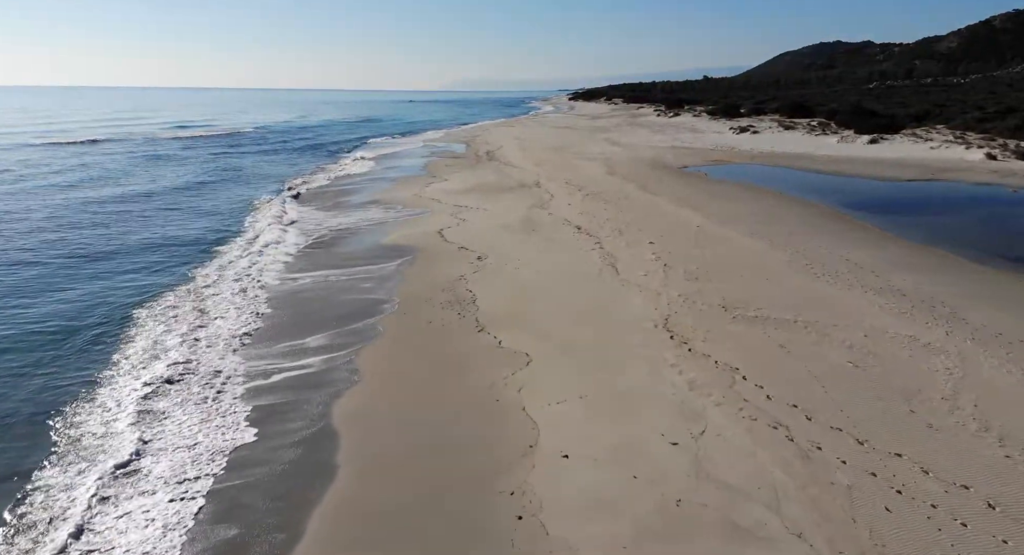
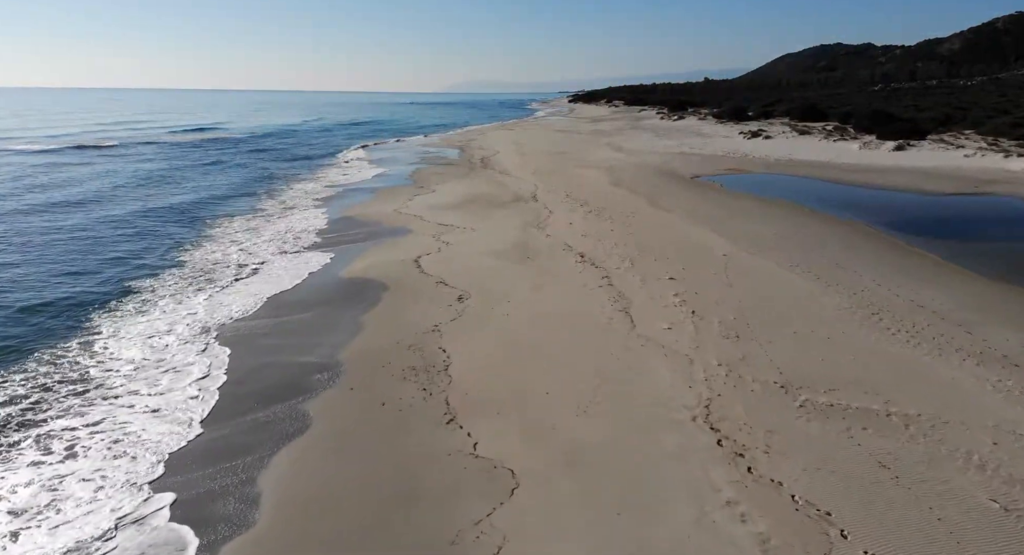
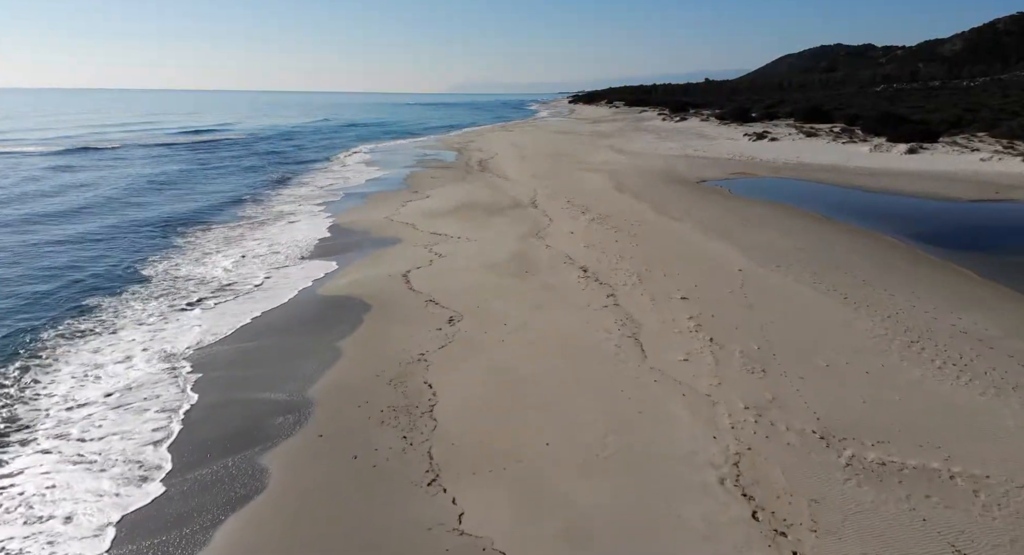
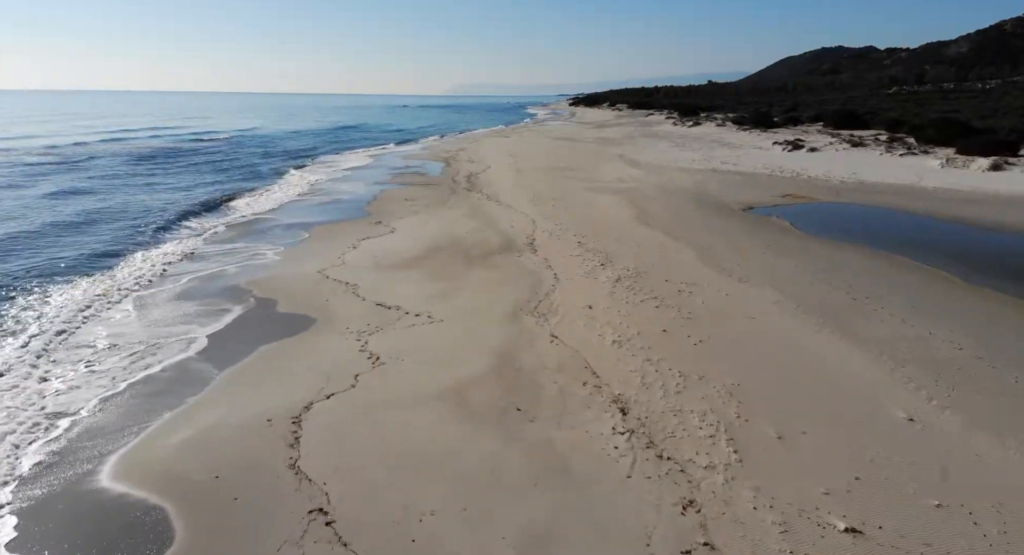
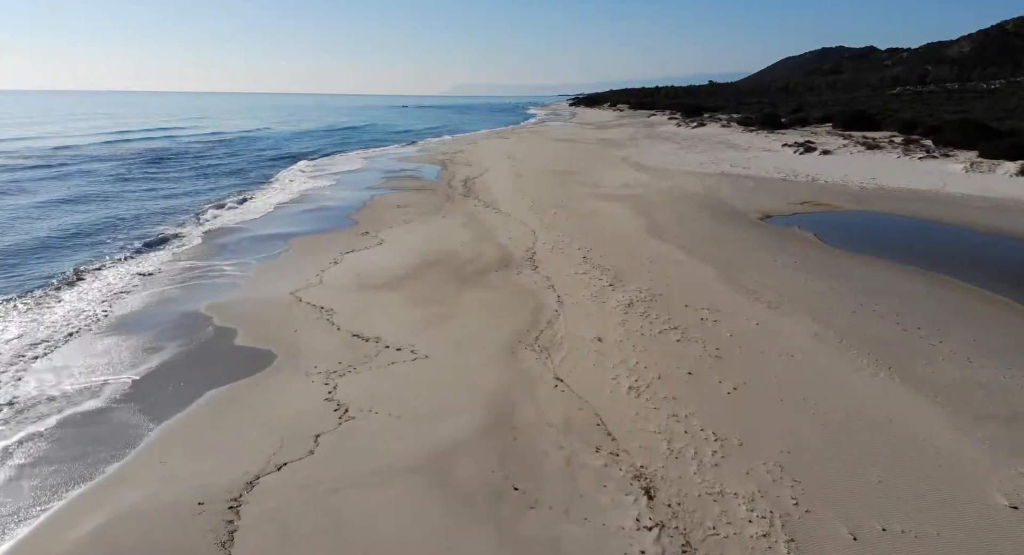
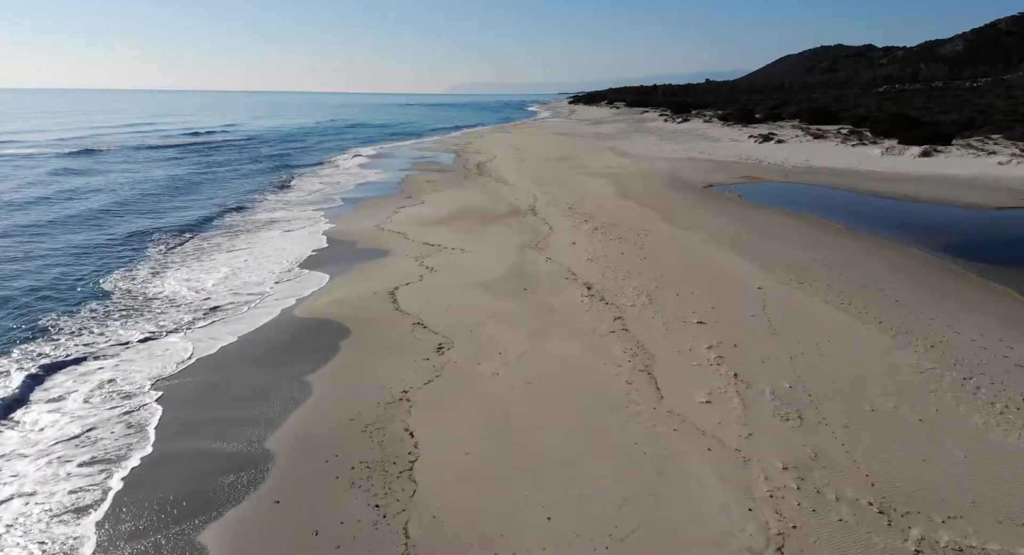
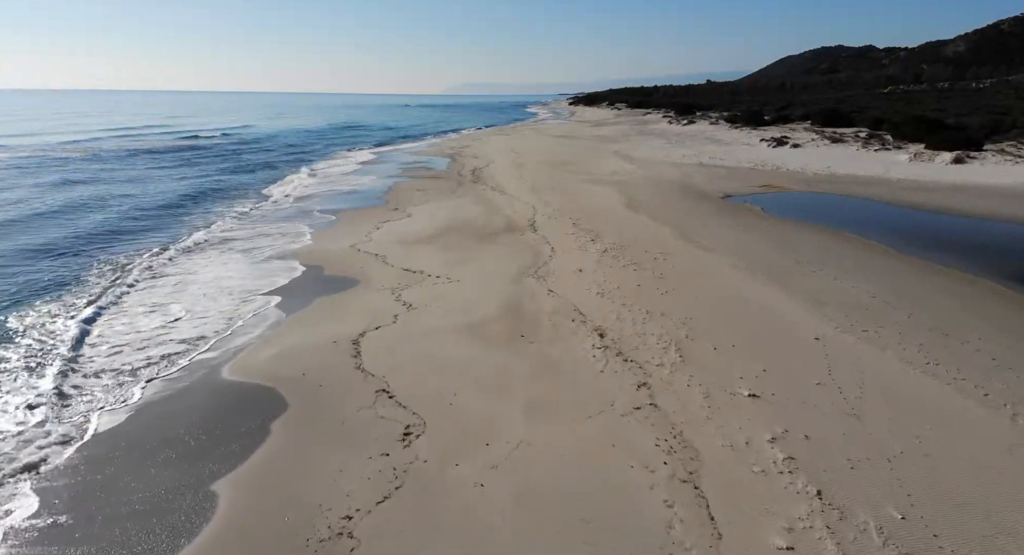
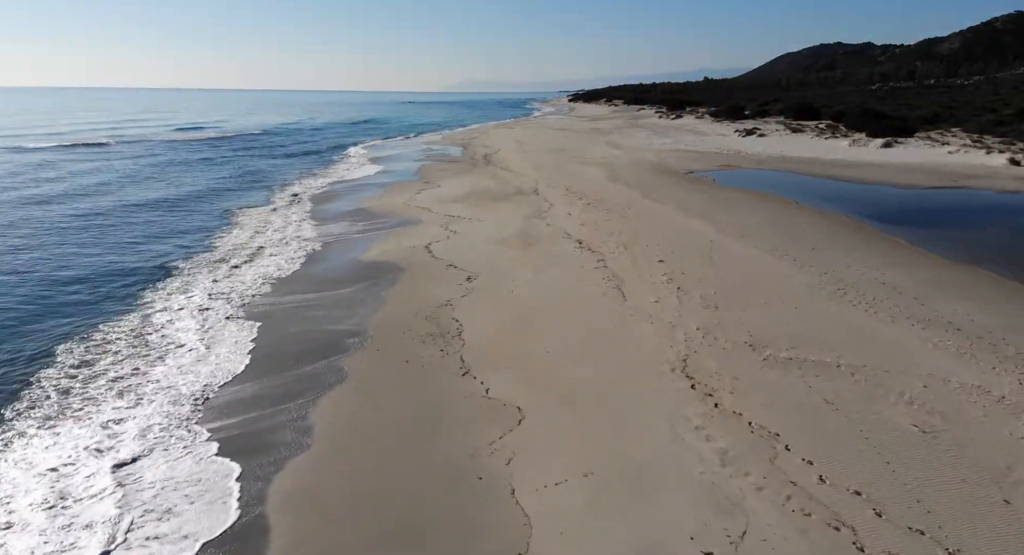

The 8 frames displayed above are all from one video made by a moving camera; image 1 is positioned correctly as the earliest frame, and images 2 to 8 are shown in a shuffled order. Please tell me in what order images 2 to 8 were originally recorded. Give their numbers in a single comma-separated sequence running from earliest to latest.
8, 2, 3, 6, 7, 4, 5
